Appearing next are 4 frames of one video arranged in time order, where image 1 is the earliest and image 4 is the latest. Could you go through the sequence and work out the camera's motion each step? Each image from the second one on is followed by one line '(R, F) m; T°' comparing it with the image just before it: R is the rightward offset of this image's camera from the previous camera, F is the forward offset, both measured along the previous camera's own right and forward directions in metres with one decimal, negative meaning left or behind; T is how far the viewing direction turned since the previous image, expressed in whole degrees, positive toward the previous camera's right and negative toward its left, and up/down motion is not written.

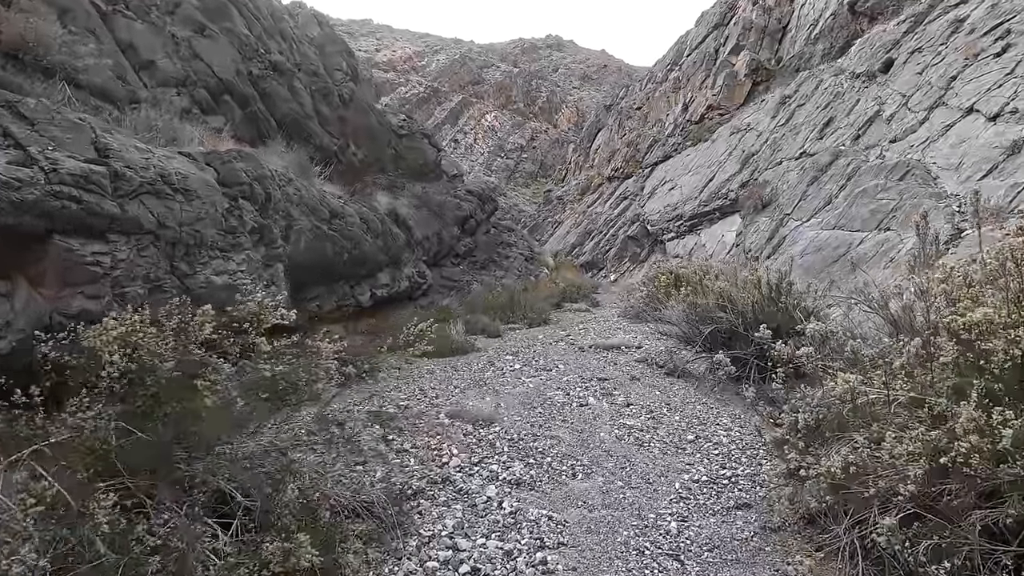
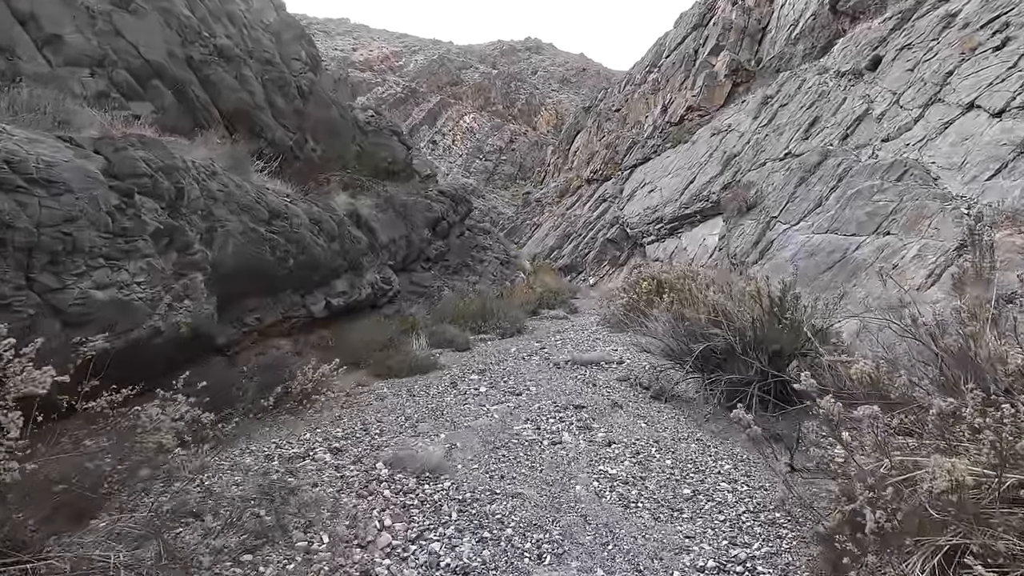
(+0.2, +0.9) m; +2°
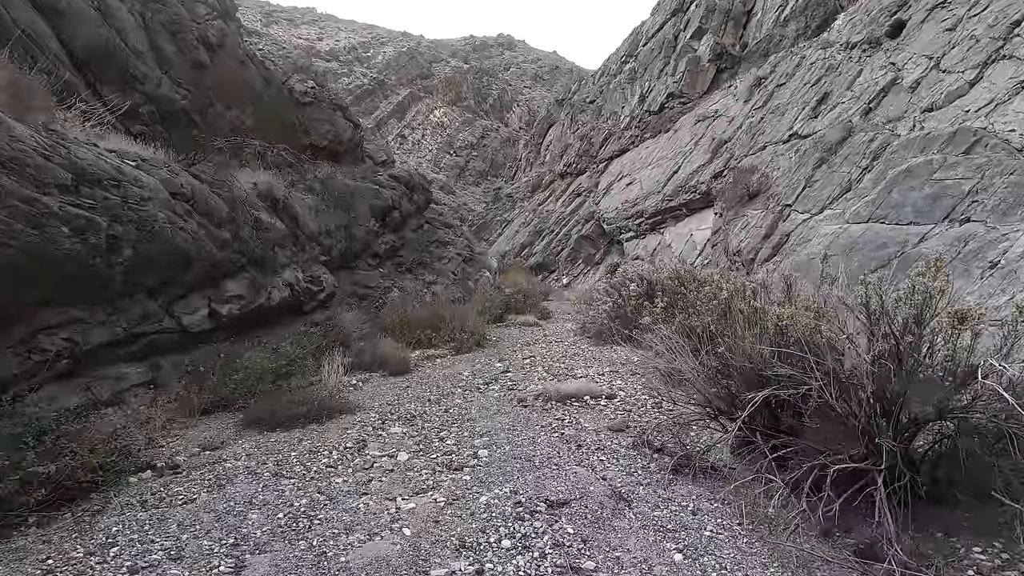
(+0.2, +2.2) m; +3°
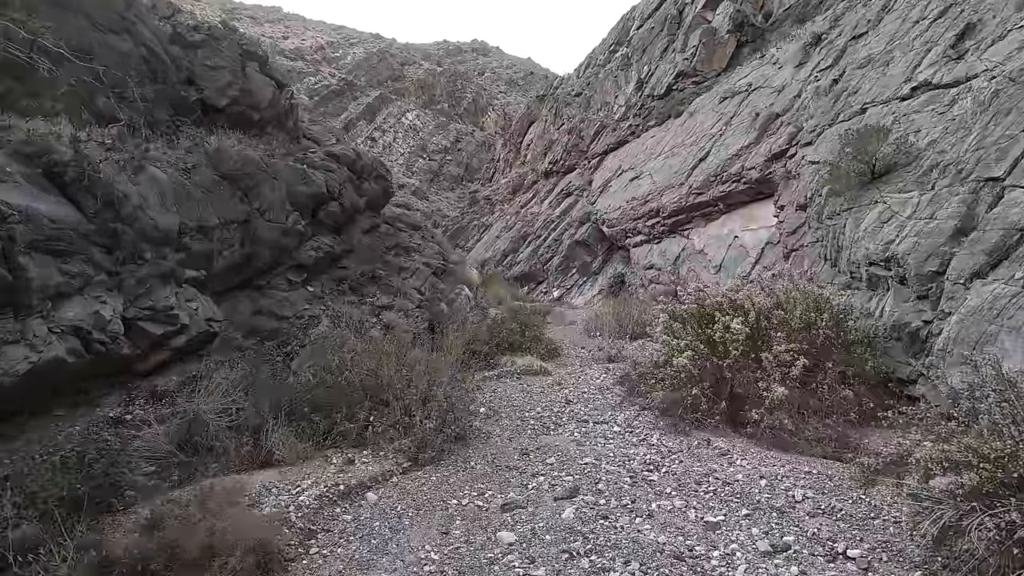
(-0.3, +4.3) m; +3°
